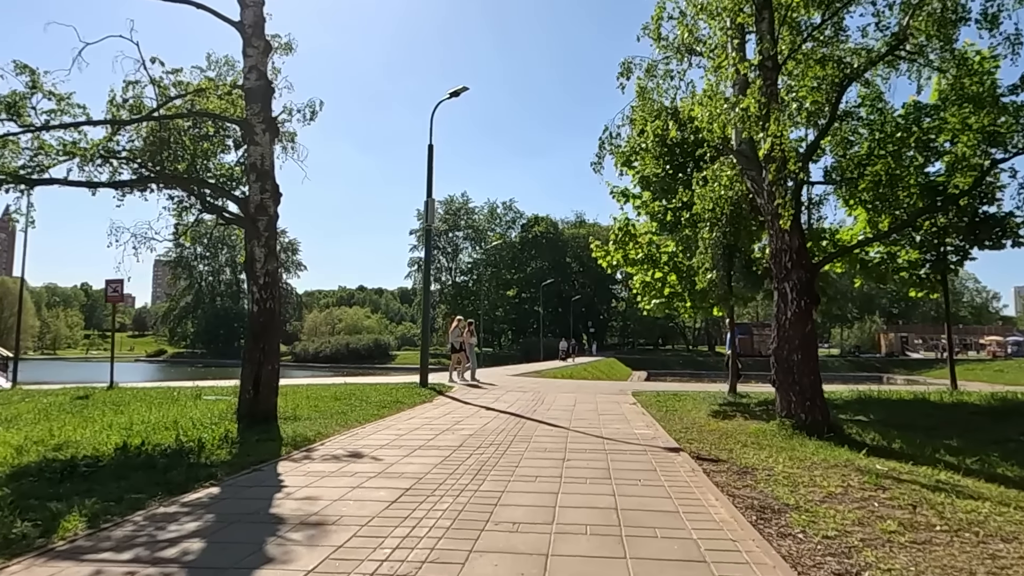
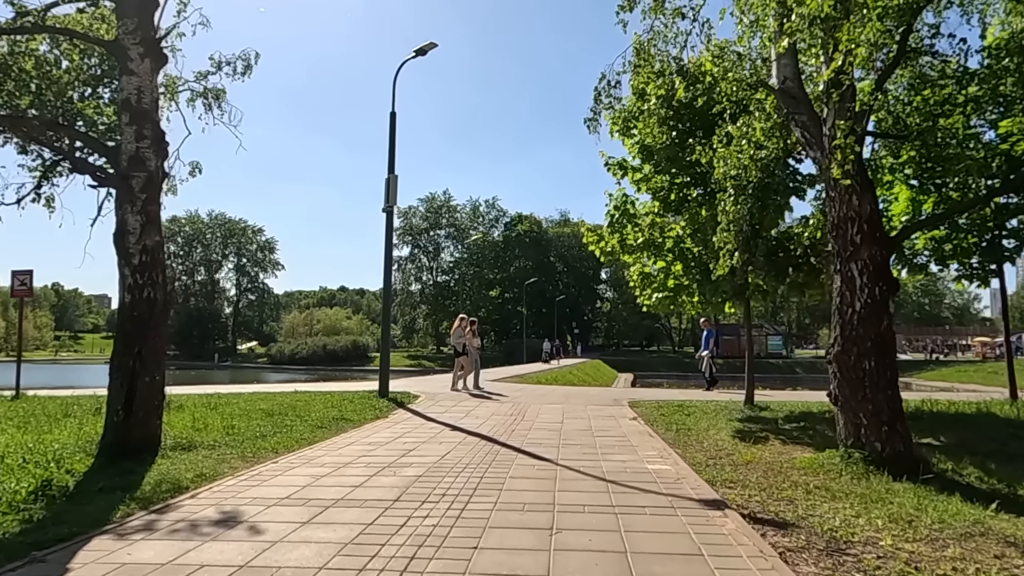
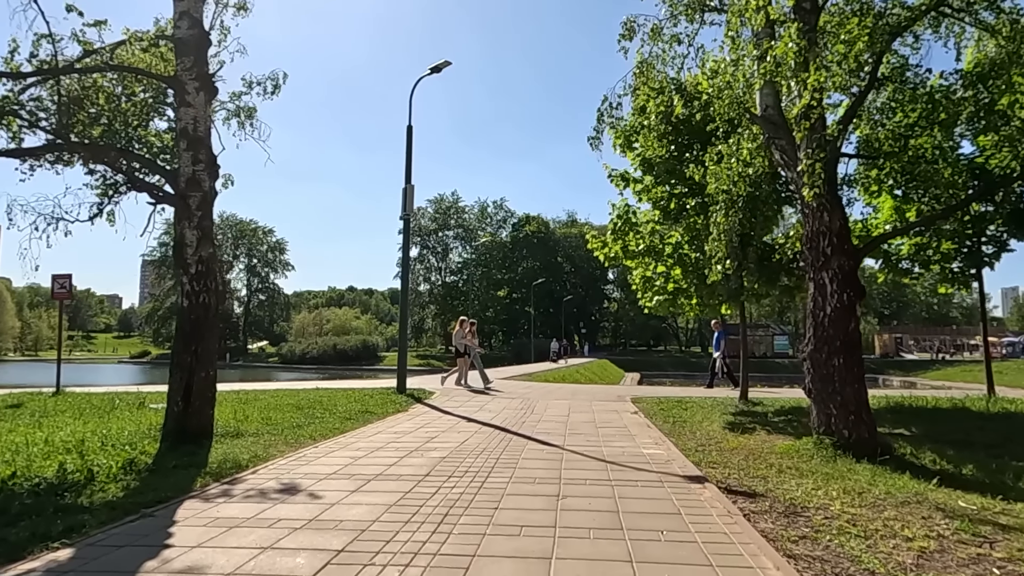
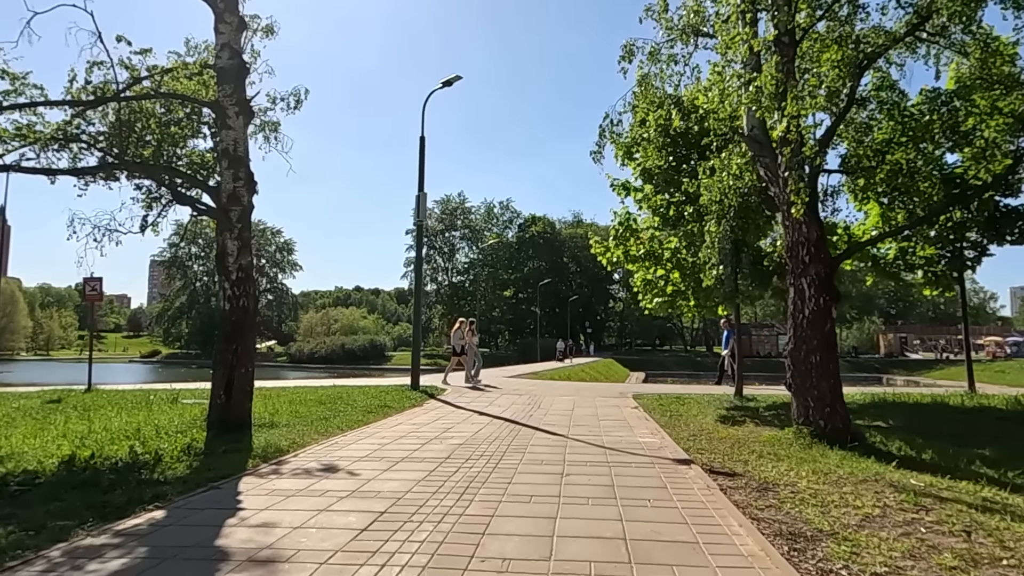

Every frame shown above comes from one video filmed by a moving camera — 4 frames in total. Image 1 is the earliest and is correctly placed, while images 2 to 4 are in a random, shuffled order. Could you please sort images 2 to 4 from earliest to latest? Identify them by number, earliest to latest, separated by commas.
4, 3, 2
